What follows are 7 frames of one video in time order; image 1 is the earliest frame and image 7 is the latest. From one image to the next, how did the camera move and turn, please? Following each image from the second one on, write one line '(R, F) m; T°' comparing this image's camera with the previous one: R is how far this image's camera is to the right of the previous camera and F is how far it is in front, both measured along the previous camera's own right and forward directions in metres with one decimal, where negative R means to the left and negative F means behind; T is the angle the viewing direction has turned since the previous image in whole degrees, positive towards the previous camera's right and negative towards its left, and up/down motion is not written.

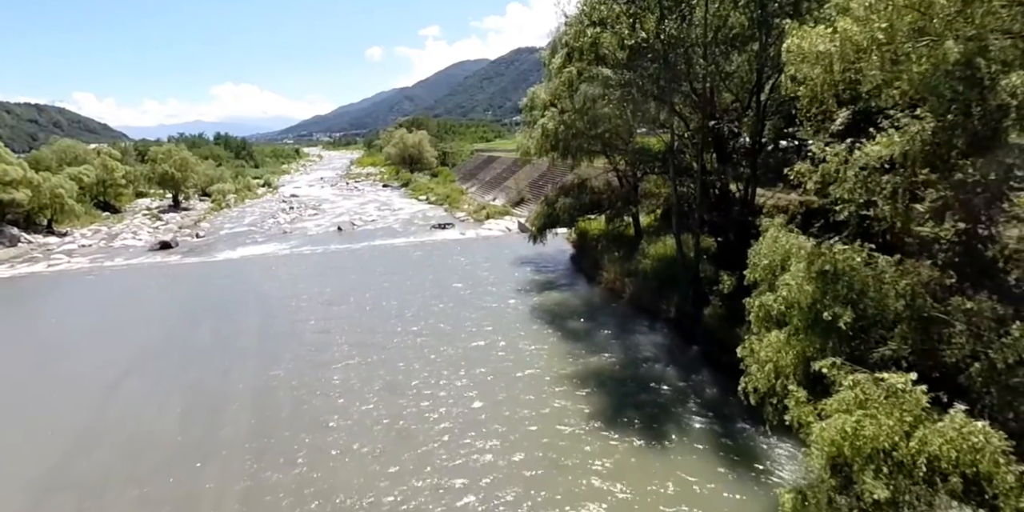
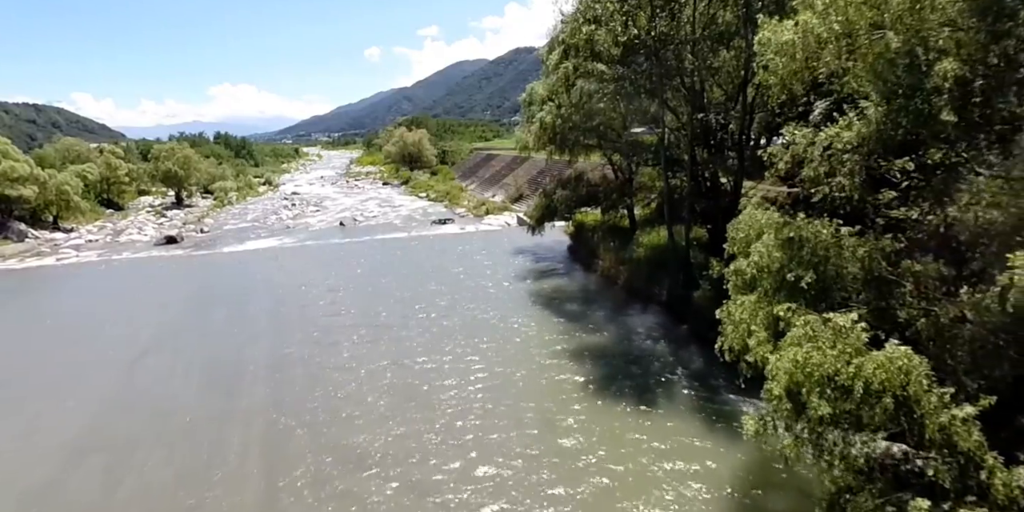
(0.0, -1.2) m; 0°
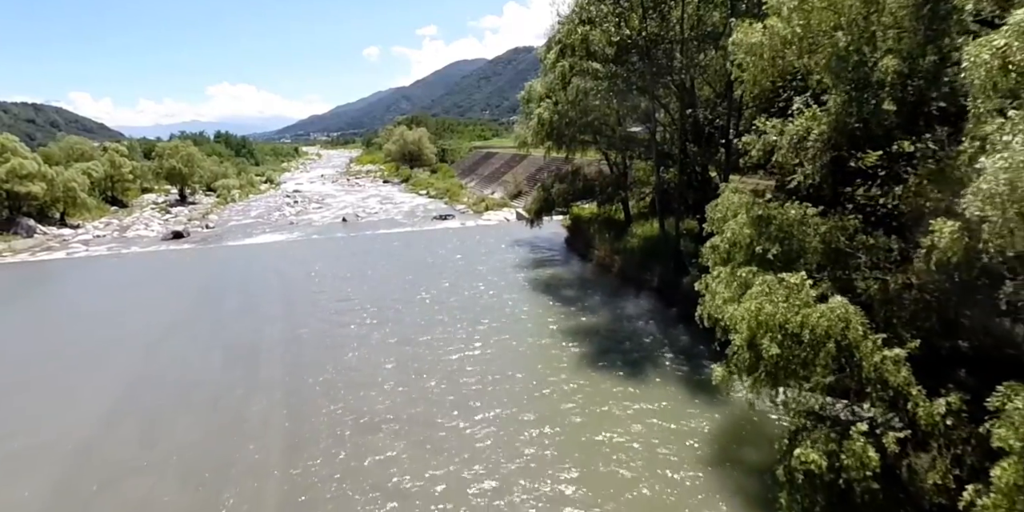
(0.0, -1.4) m; 0°
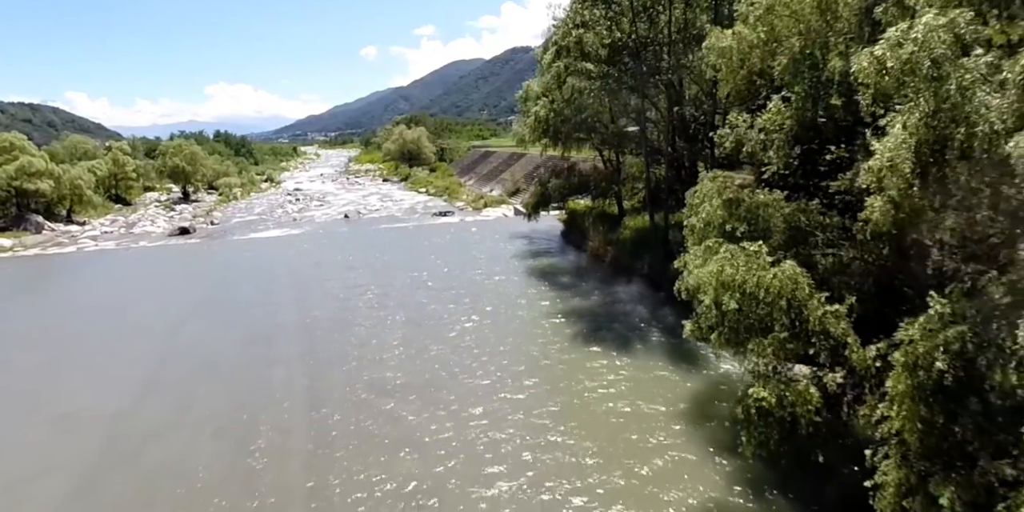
(0.0, -1.7) m; 0°
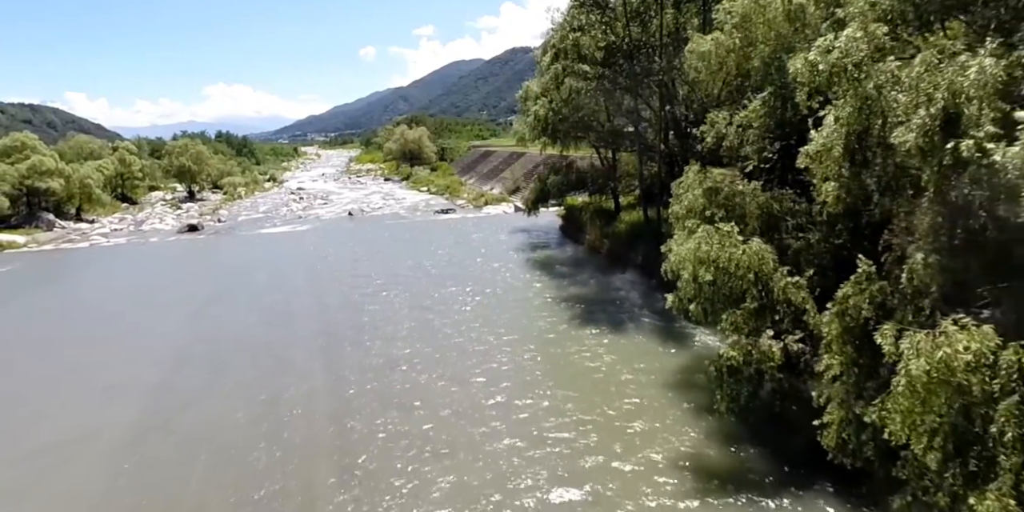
(-0.1, -1.6) m; 0°
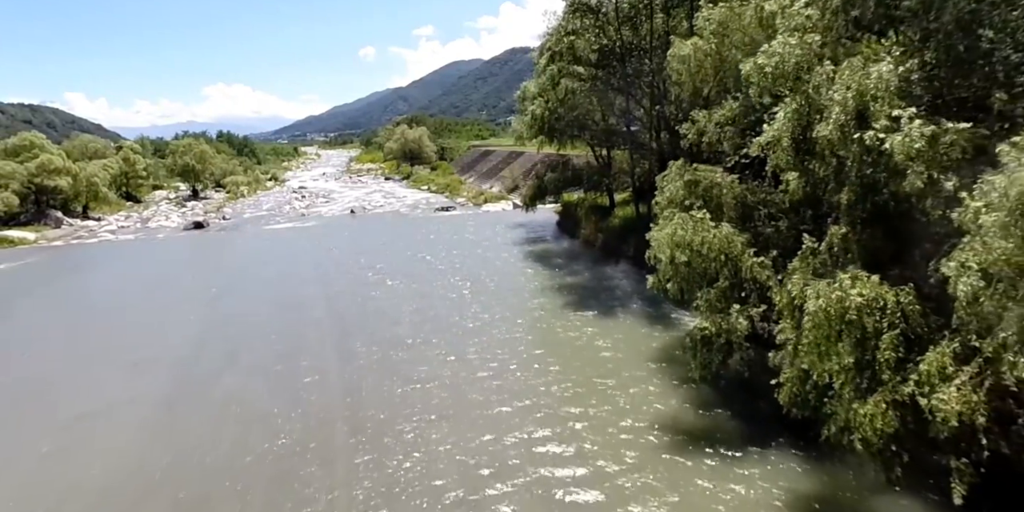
(+0.1, -1.5) m; 0°
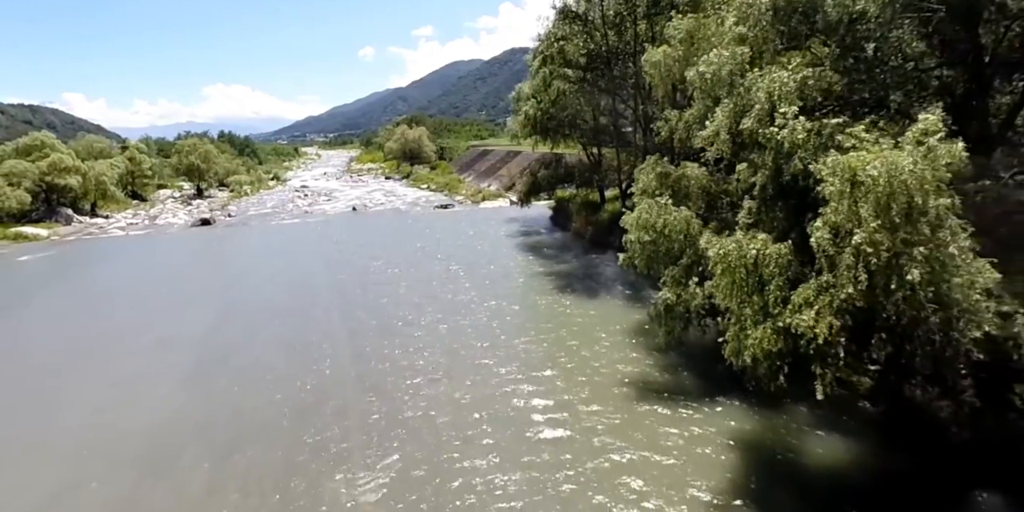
(+0.3, -2.2) m; 0°
